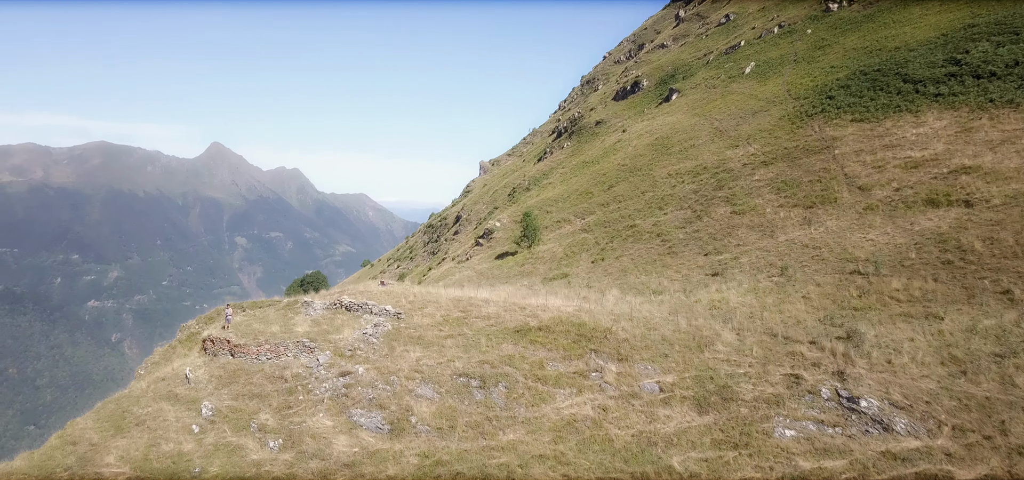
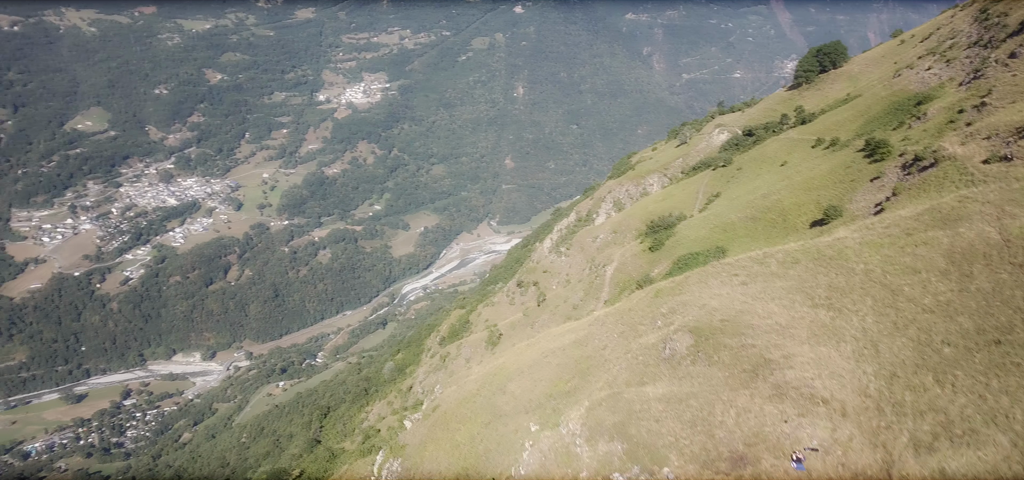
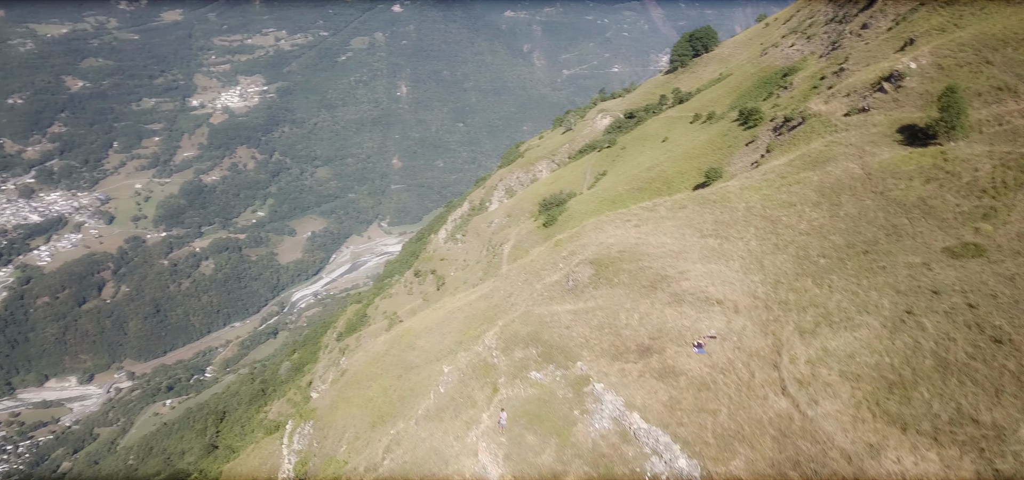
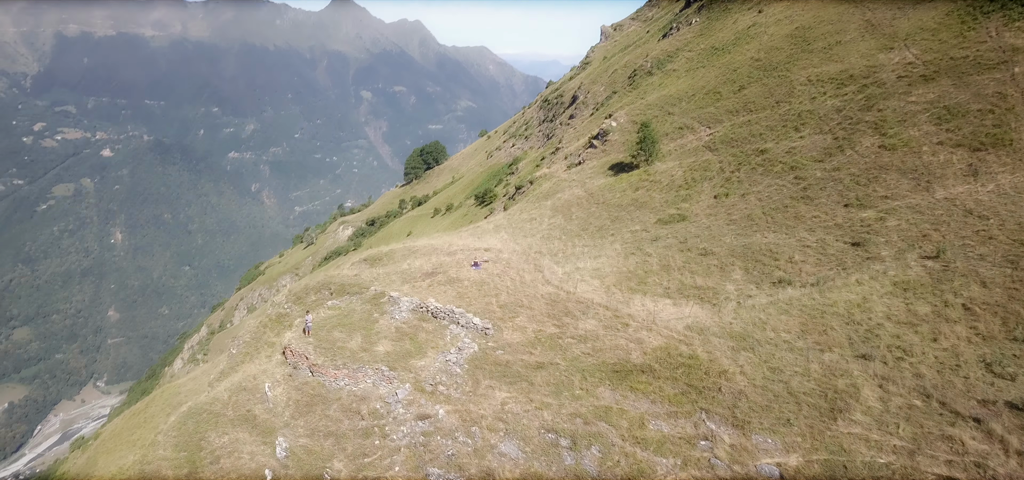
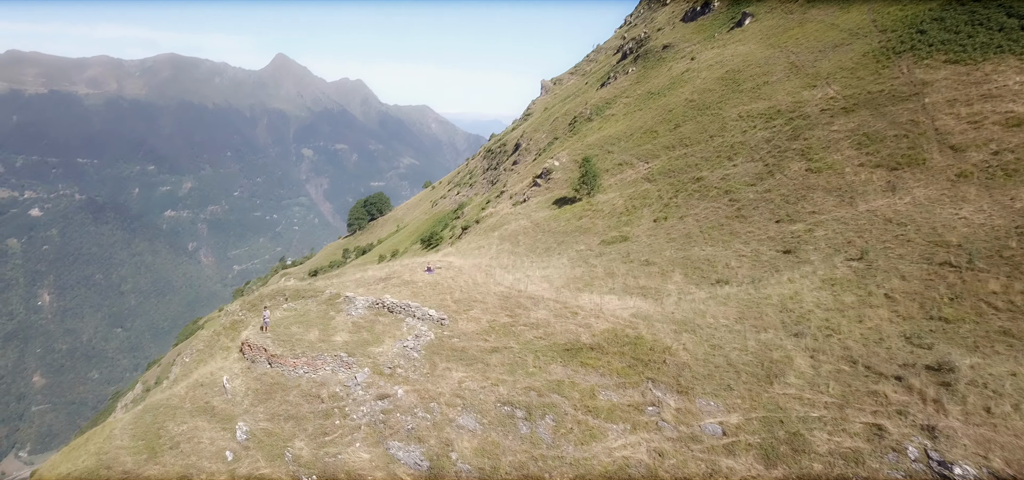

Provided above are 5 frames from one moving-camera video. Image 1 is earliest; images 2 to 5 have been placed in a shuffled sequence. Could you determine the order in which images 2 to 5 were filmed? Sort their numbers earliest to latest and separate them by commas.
5, 4, 3, 2
